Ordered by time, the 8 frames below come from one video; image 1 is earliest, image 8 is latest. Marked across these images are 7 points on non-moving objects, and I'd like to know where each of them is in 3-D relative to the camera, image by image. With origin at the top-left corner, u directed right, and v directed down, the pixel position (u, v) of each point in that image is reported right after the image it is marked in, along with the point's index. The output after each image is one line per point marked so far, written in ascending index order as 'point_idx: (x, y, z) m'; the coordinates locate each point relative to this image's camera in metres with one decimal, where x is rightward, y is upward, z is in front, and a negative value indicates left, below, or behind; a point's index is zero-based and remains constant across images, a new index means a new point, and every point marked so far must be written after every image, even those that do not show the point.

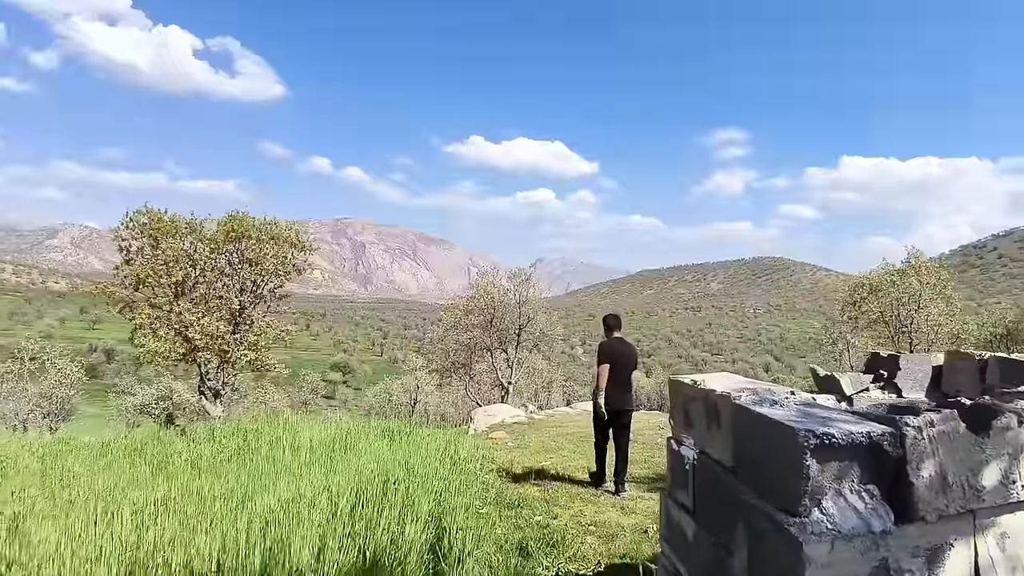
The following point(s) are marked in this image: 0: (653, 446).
0: (+3.8, -4.2, +15.6) m
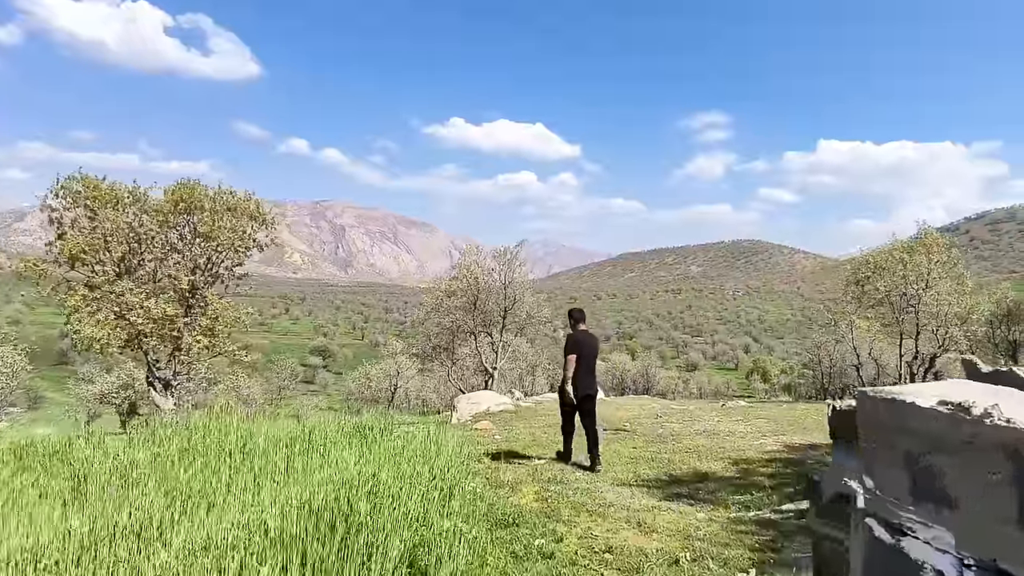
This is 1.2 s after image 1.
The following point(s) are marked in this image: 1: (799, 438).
0: (+3.5, -3.6, +14.1) m
1: (+6.7, -3.5, +13.9) m
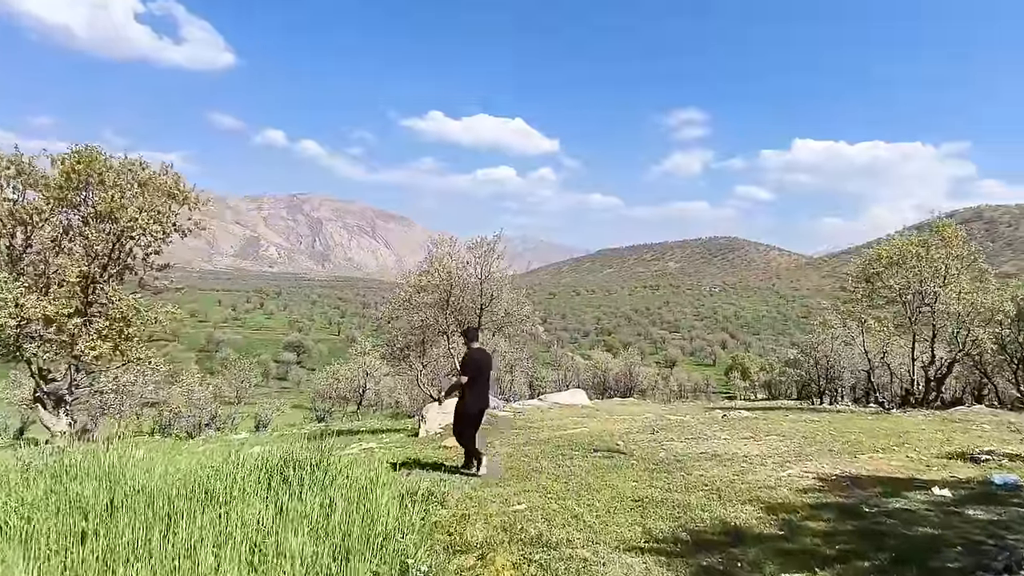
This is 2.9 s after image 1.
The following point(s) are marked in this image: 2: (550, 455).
0: (+3.0, -3.6, +11.7) m
1: (+6.2, -3.4, +11.6) m
2: (+0.9, -3.9, +13.6) m
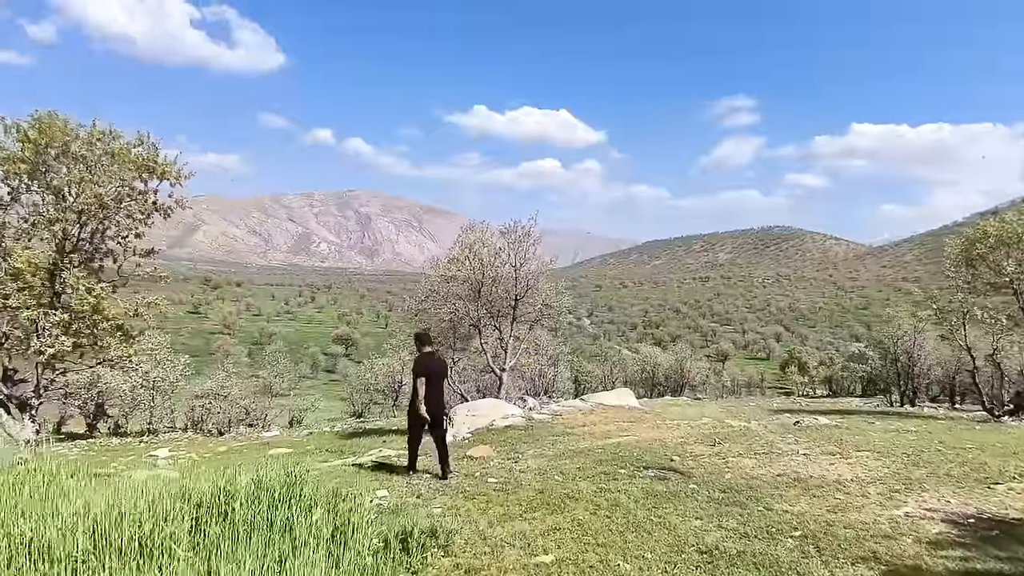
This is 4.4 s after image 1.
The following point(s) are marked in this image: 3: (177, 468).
0: (+3.4, -3.3, +9.2) m
1: (+6.6, -3.1, +8.8) m
2: (+1.5, -3.6, +11.3) m
3: (-10.0, -5.4, +17.6) m
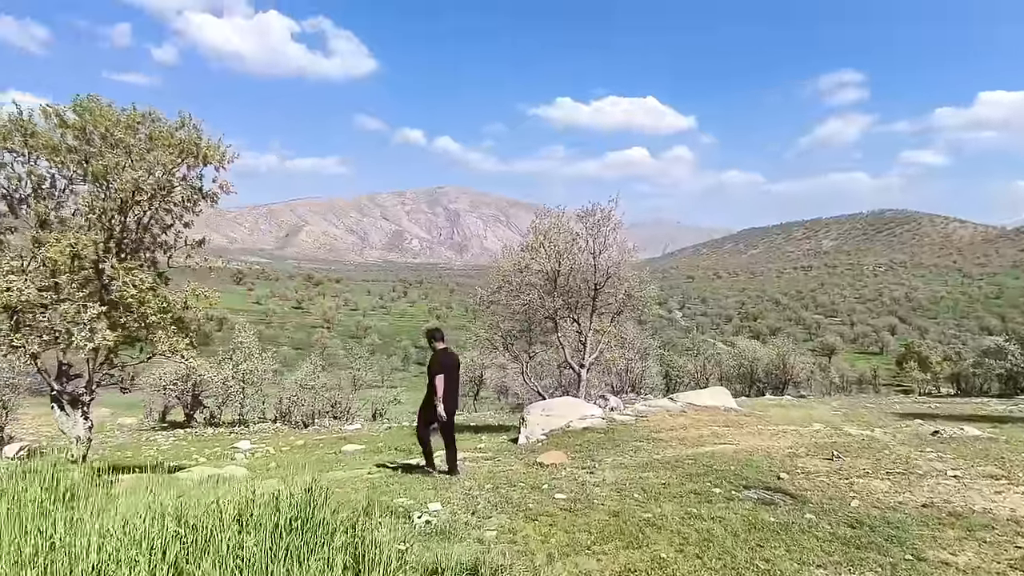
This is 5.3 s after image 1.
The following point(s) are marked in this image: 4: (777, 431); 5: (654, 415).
0: (+4.3, -3.0, +7.1) m
1: (+7.4, -2.8, +6.2) m
2: (+2.6, -3.3, +9.4) m
3: (-7.8, -5.2, +17.4) m
4: (+6.8, -3.7, +15.3) m
5: (+4.3, -3.9, +18.0) m
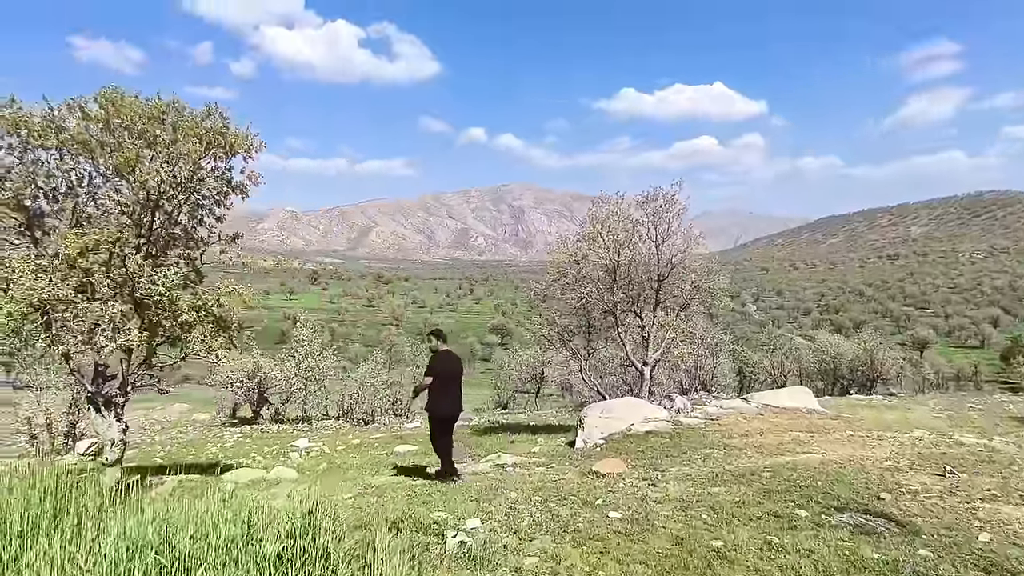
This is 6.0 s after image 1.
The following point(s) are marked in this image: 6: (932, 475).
0: (+4.6, -2.8, +5.5) m
1: (+7.6, -2.6, +4.3) m
2: (+3.3, -3.1, +8.0) m
3: (-6.1, -5.1, +17.1) m
4: (+8.1, -3.4, +13.4) m
5: (+5.9, -3.6, +16.4) m
6: (+6.9, -3.1, +9.8) m
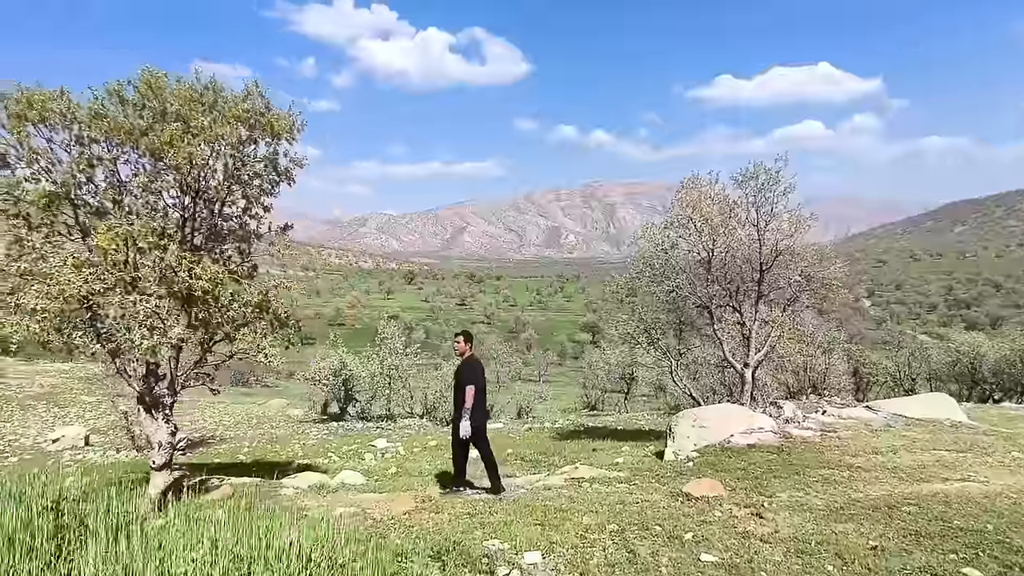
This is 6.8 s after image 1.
0: (+4.9, -2.6, +3.3) m
1: (+7.7, -2.4, +1.7) m
2: (+4.0, -2.9, +6.0) m
3: (-3.9, -5.0, +16.4) m
4: (+9.6, -3.1, +10.6) m
5: (+7.8, -3.3, +13.9) m
6: (+7.8, -2.8, +7.2) m
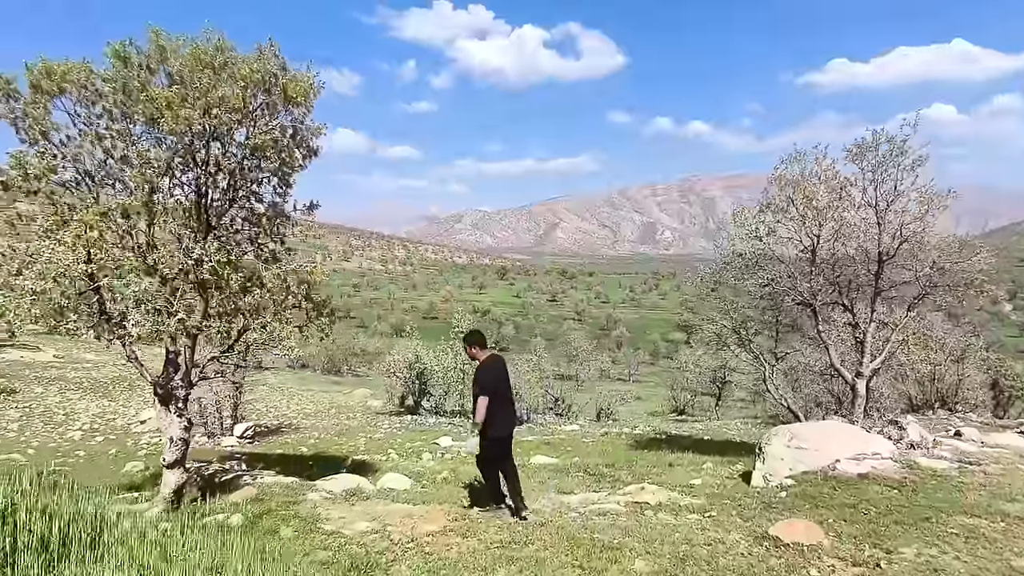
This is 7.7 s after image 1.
0: (+4.4, -2.5, +1.0) m
1: (+6.9, -2.3, -1.0) m
2: (+3.9, -2.8, +3.8) m
3: (-2.3, -4.7, +15.3) m
4: (+10.1, -3.1, +7.5) m
5: (+8.9, -3.2, +11.0) m
6: (+7.9, -2.8, +4.4) m
